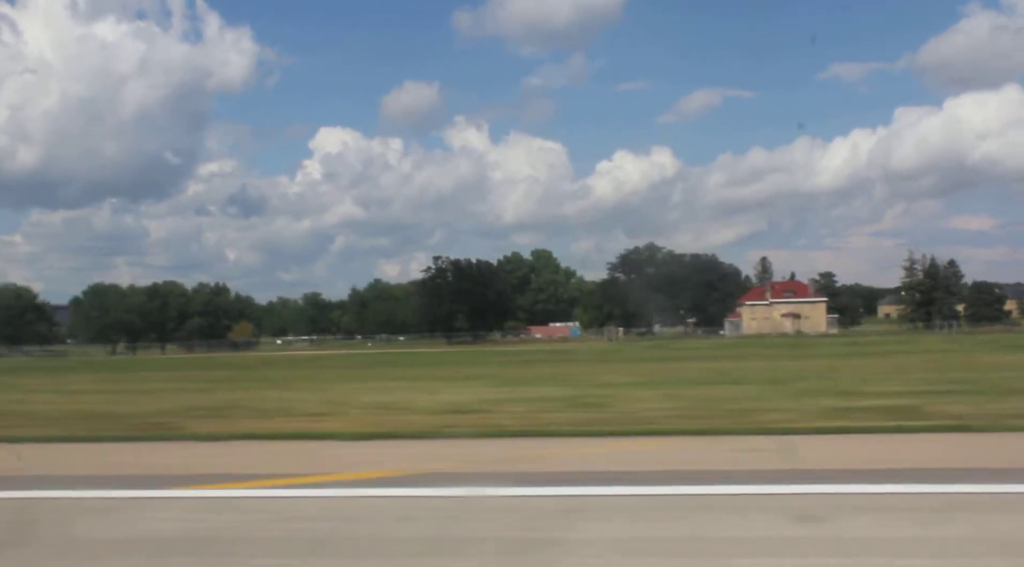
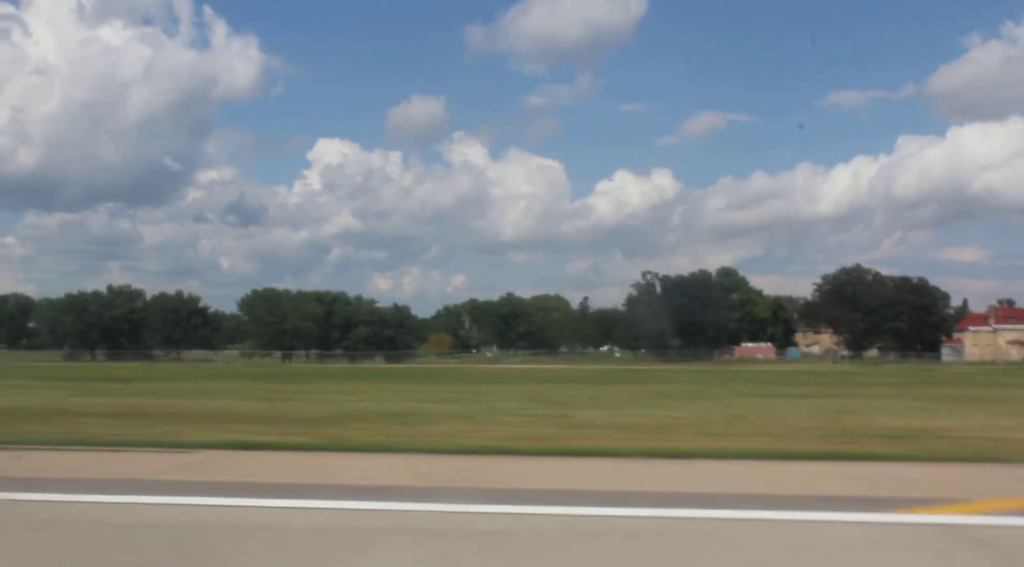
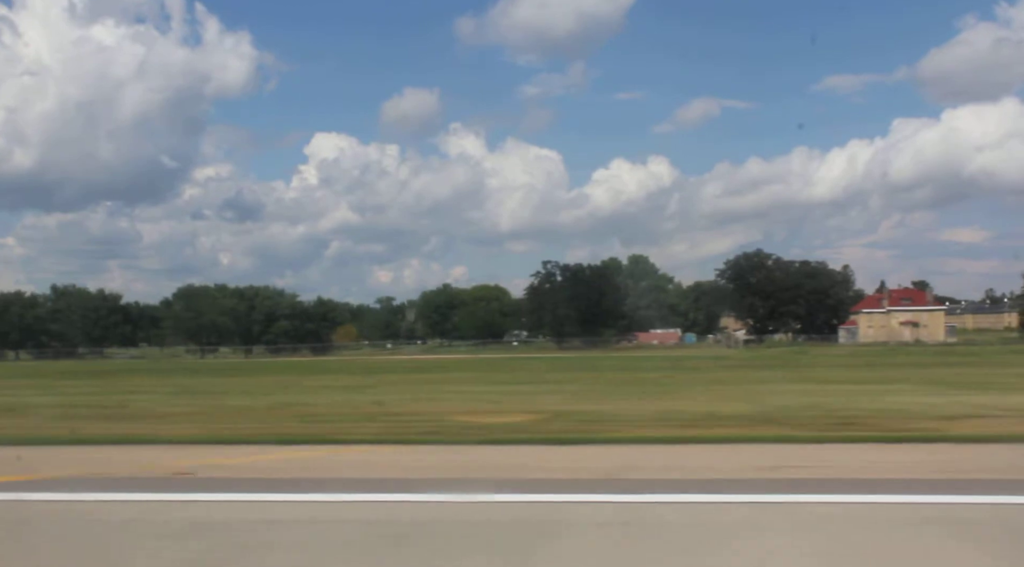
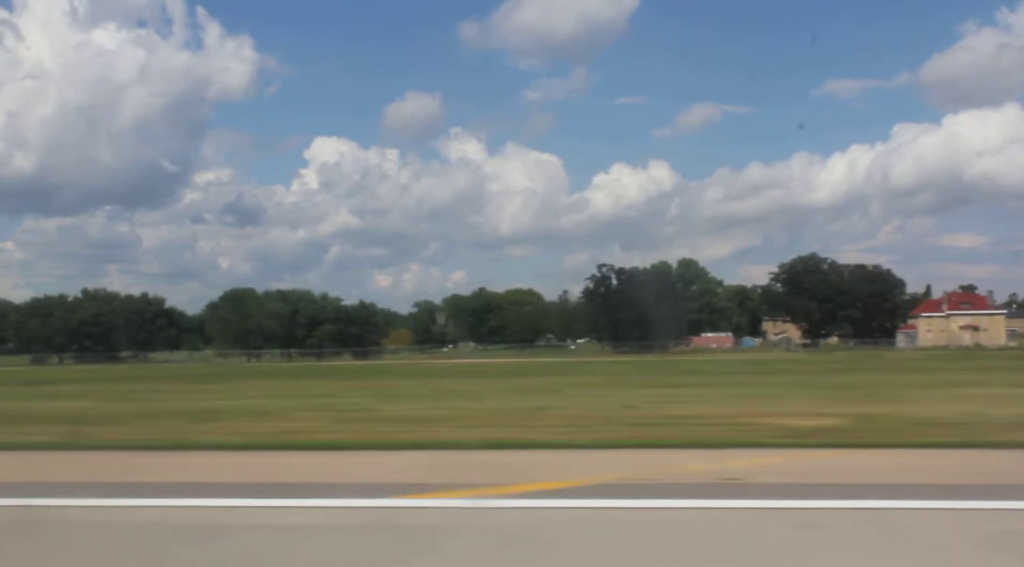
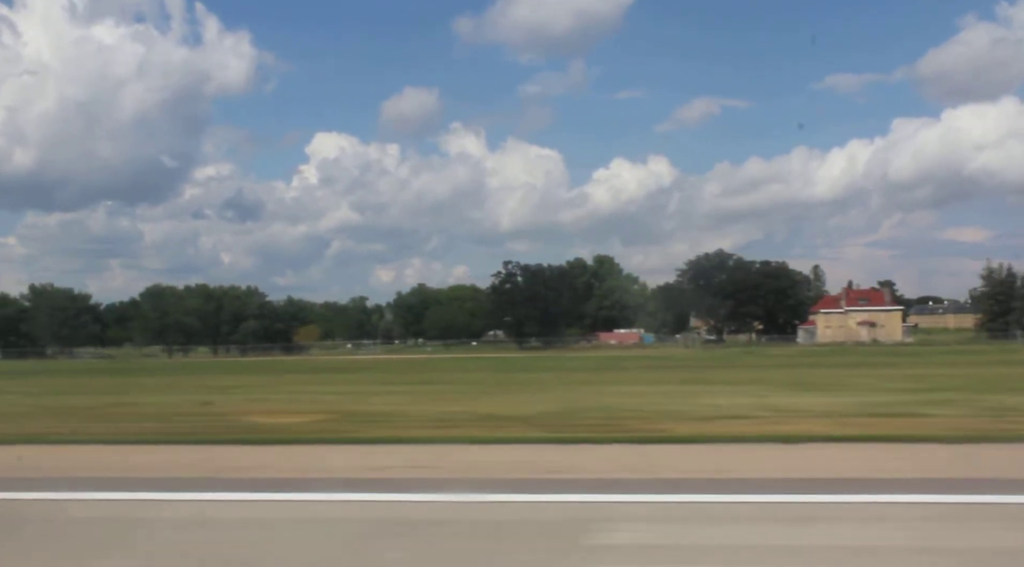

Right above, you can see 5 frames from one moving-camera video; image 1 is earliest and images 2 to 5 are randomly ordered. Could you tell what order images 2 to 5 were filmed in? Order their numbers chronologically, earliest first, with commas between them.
5, 3, 4, 2
